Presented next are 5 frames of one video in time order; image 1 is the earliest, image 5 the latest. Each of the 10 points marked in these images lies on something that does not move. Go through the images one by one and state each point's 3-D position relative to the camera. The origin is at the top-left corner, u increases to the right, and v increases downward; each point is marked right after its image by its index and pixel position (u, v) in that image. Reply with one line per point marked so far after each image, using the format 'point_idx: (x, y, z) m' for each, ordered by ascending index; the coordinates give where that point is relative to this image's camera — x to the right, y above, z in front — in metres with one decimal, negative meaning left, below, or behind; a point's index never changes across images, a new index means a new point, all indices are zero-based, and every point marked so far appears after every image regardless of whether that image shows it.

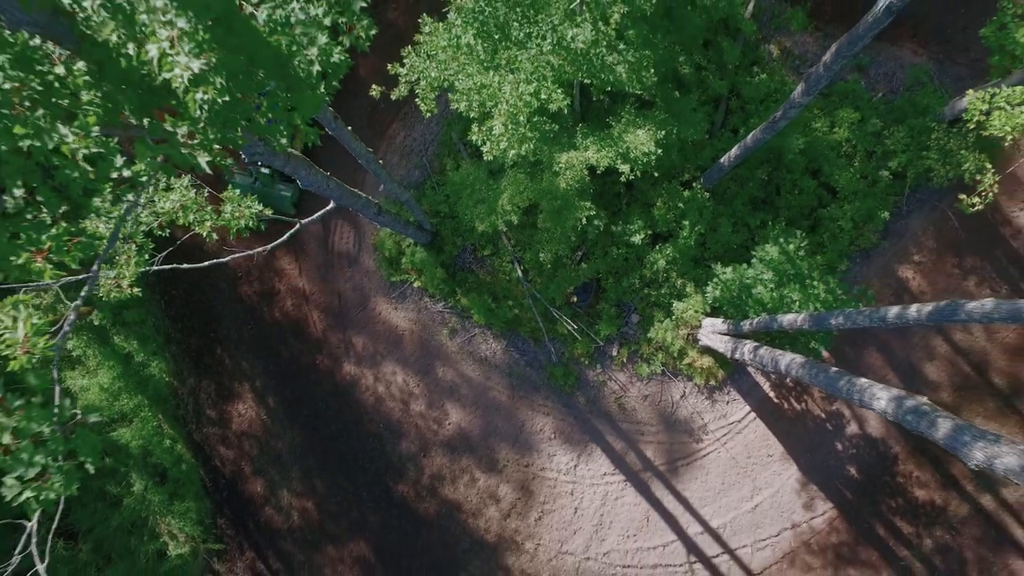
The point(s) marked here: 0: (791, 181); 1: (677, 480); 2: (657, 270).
0: (+3.3, +1.2, +10.8) m
1: (+2.1, -2.4, +11.7) m
2: (+1.7, +0.2, +10.7) m
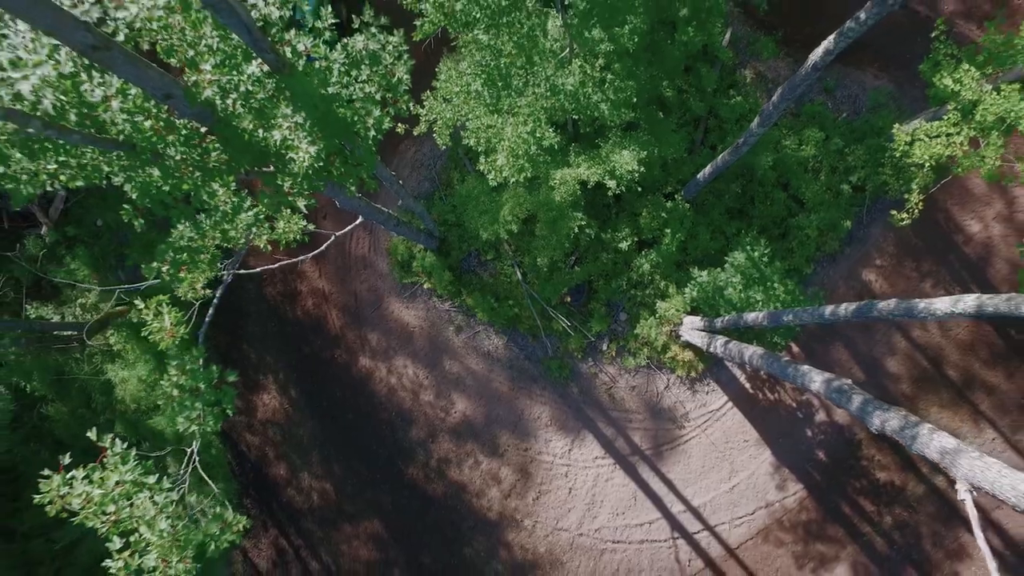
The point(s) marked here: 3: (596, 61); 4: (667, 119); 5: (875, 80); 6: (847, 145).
0: (+3.3, +1.2, +11.9) m
1: (+2.1, -2.5, +12.9) m
2: (+1.7, +0.2, +11.9) m
3: (+0.8, +2.1, +8.5) m
4: (+1.9, +2.1, +11.5) m
5: (+4.9, +2.8, +12.3) m
6: (+4.3, +1.8, +11.8) m
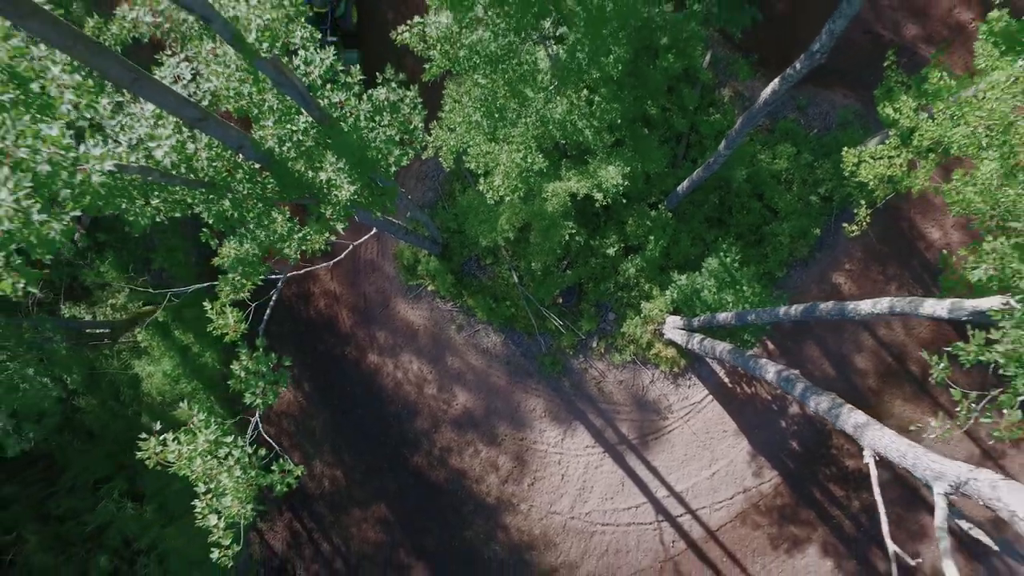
0: (+3.2, +1.2, +13.0) m
1: (+2.1, -2.5, +13.9) m
2: (+1.7, +0.2, +13.0) m
3: (+0.7, +2.0, +9.6) m
4: (+1.9, +2.1, +12.5) m
5: (+4.8, +2.8, +13.4) m
6: (+4.3, +1.8, +12.9) m
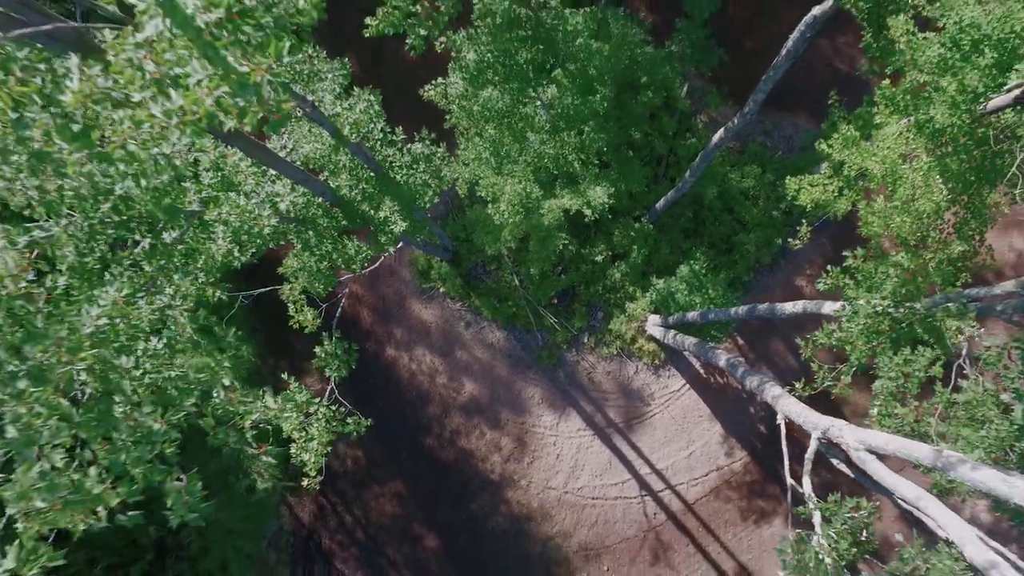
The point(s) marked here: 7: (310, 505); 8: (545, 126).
0: (+3.3, +1.1, +14.9) m
1: (+2.1, -2.5, +15.9) m
2: (+1.7, +0.1, +14.9) m
3: (+0.8, +2.0, +11.5) m
4: (+1.9, +2.0, +14.5) m
5: (+4.9, +2.7, +15.3) m
6: (+4.3, +1.8, +14.8) m
7: (-3.6, -3.9, +16.5) m
8: (+0.4, +1.9, +11.0) m
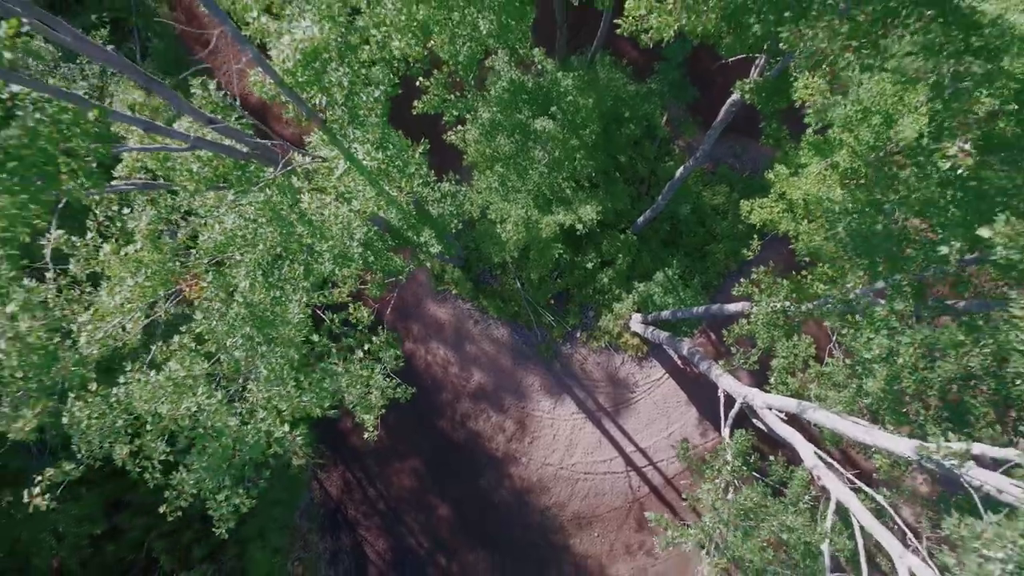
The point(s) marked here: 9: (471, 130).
0: (+3.3, +1.1, +17.3) m
1: (+2.1, -2.6, +18.2) m
2: (+1.7, +0.1, +17.3) m
3: (+0.8, +1.9, +13.9) m
4: (+2.0, +2.0, +16.8) m
5: (+4.9, +2.7, +17.7) m
6: (+4.4, +1.7, +17.2) m
7: (-3.6, -3.9, +18.9) m
8: (+0.5, +1.9, +13.4) m
9: (-0.6, +2.4, +13.3) m
